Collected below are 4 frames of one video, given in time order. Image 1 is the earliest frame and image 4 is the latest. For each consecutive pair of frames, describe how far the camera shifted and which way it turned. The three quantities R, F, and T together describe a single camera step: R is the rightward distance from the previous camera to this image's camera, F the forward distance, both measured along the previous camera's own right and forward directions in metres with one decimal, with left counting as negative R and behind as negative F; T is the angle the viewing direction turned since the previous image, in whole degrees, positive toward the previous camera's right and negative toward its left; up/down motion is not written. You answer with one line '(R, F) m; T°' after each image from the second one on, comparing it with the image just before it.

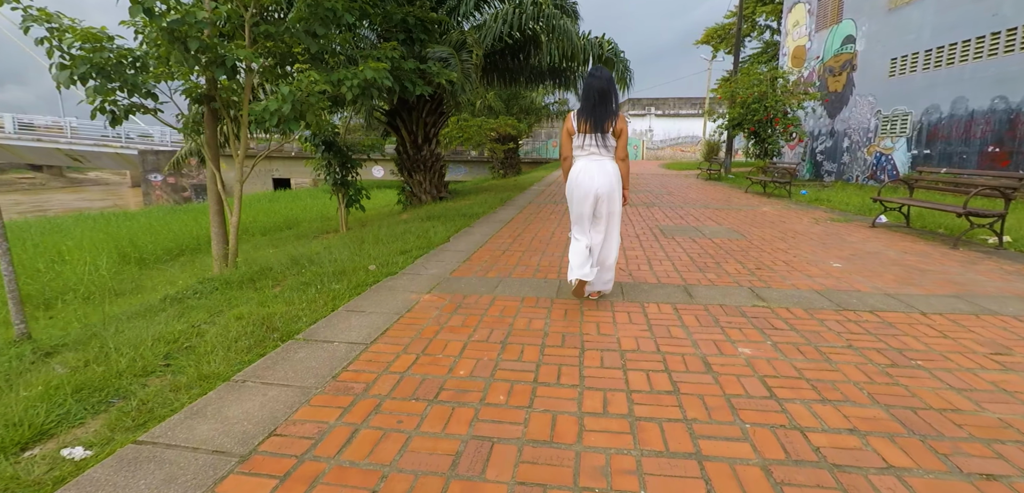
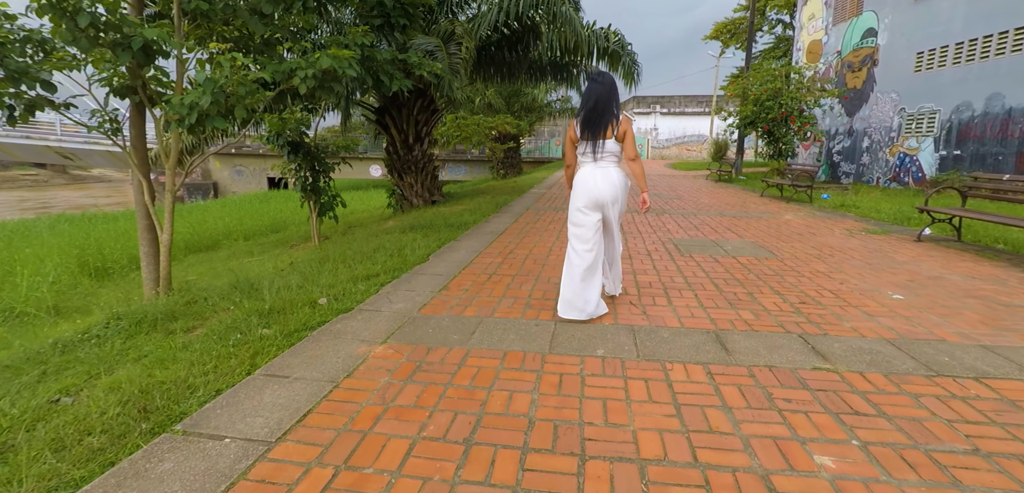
(+0.1, +0.9) m; 0°
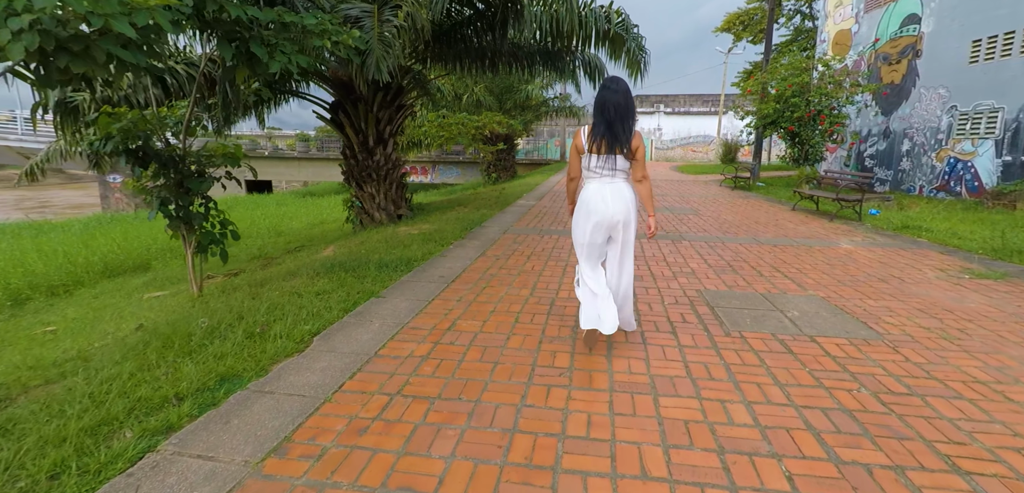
(+0.4, +2.1) m; 0°
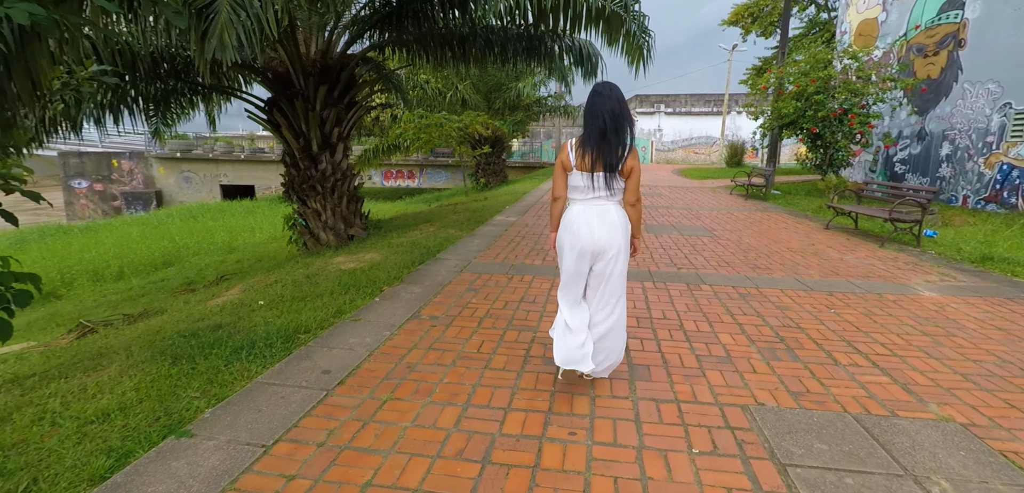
(+0.4, +1.8) m; 0°
